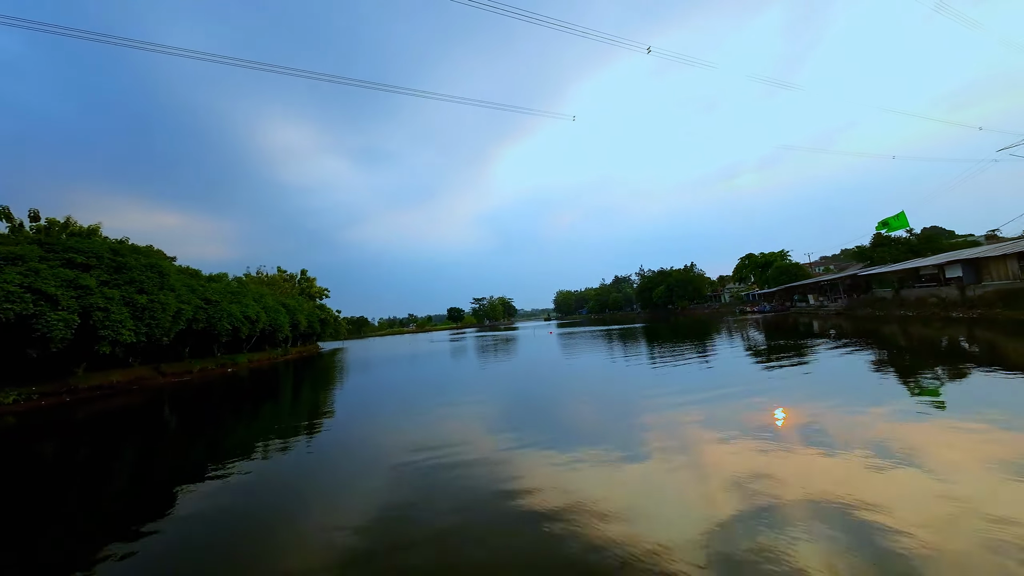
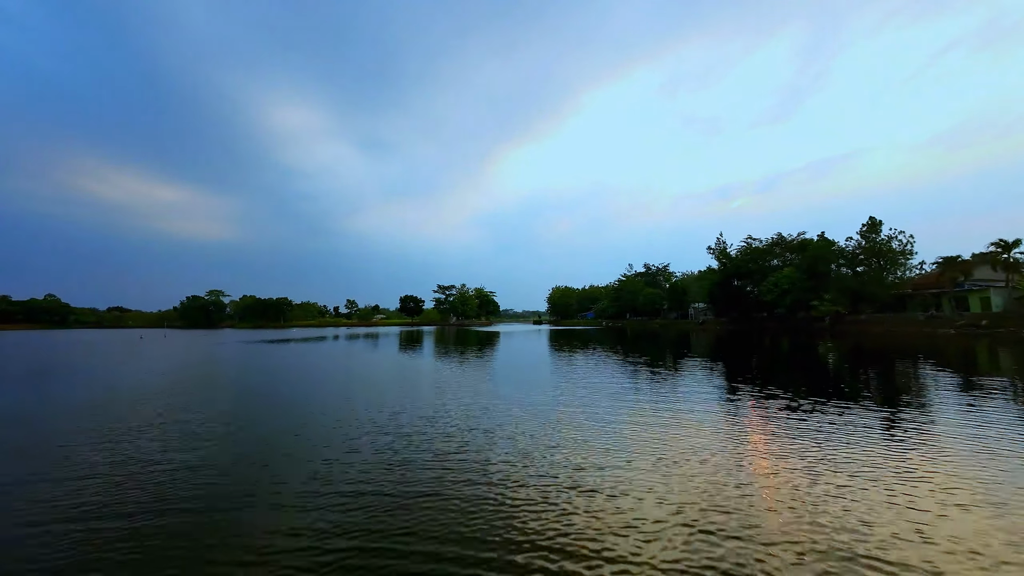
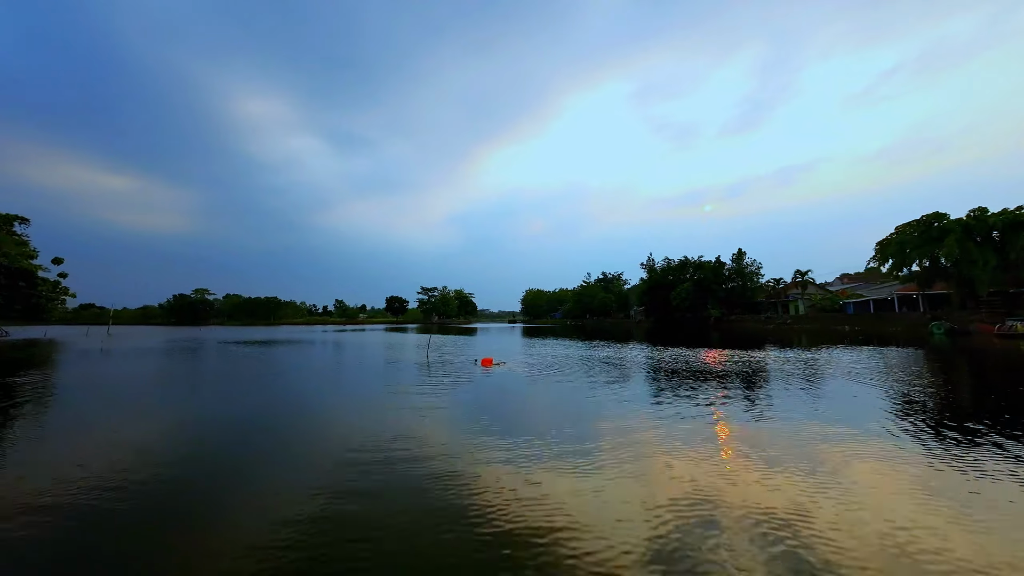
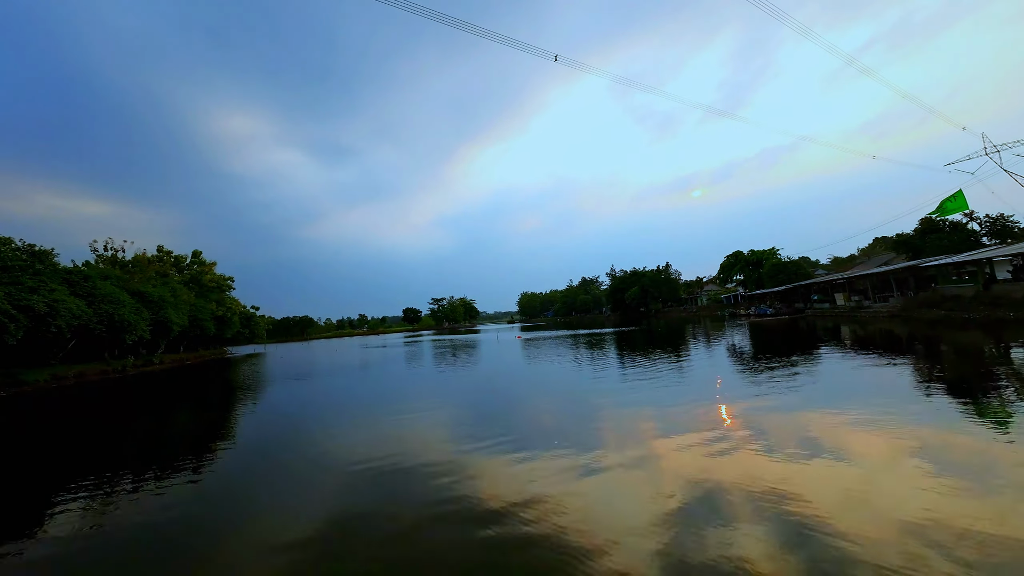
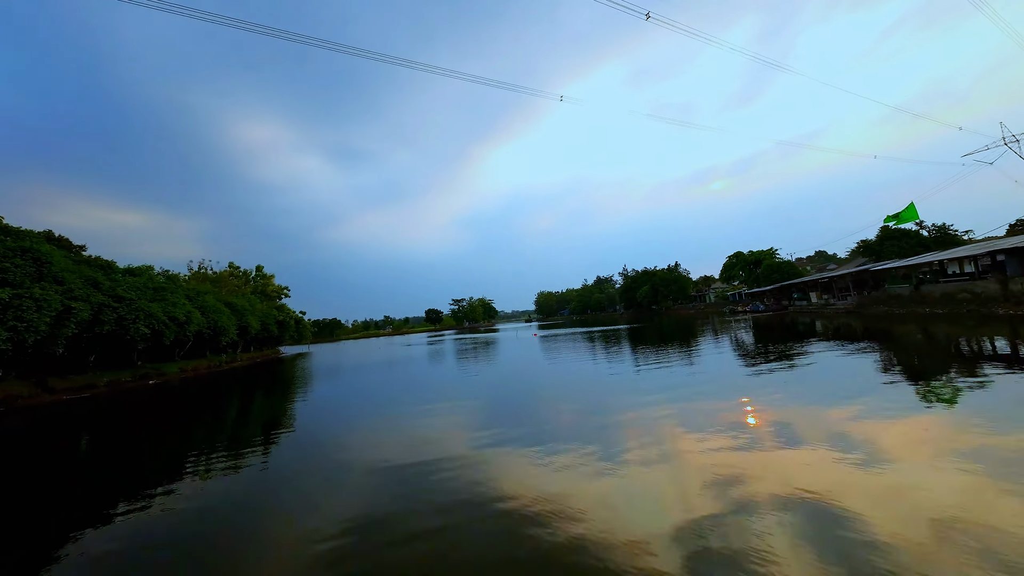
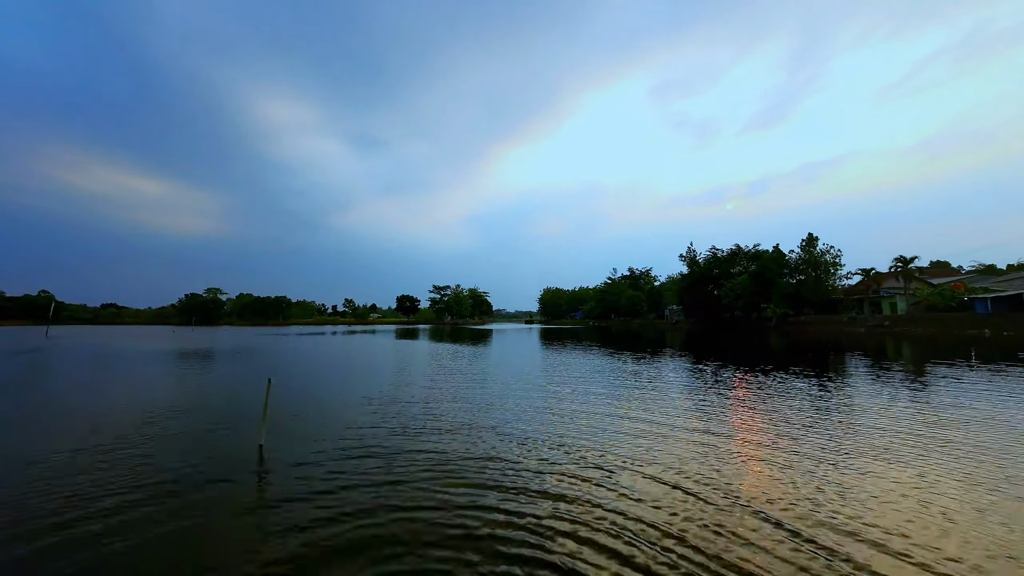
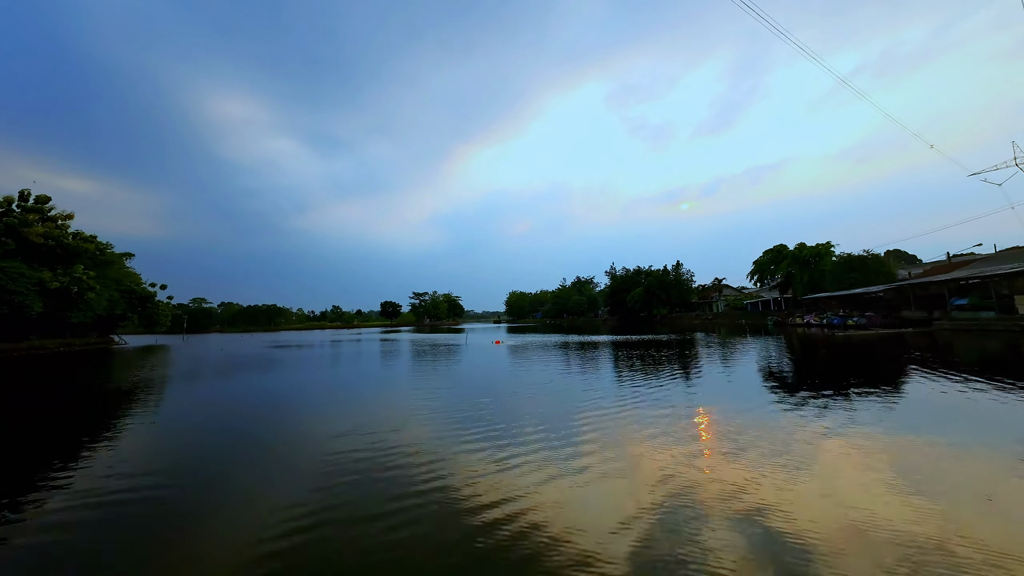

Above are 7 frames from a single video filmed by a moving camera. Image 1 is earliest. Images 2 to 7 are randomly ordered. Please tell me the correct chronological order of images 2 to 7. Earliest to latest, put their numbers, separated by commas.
5, 4, 7, 3, 6, 2
